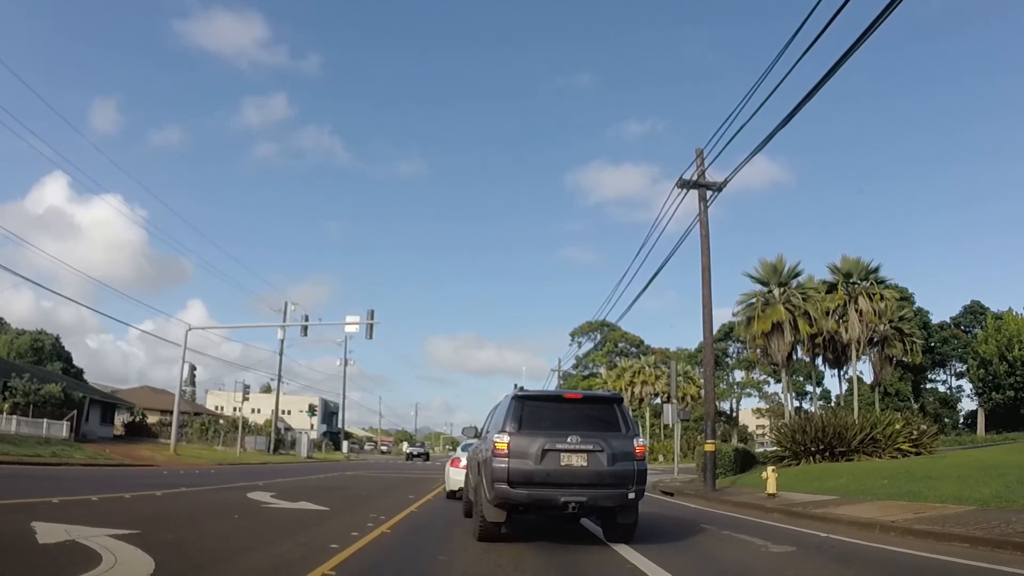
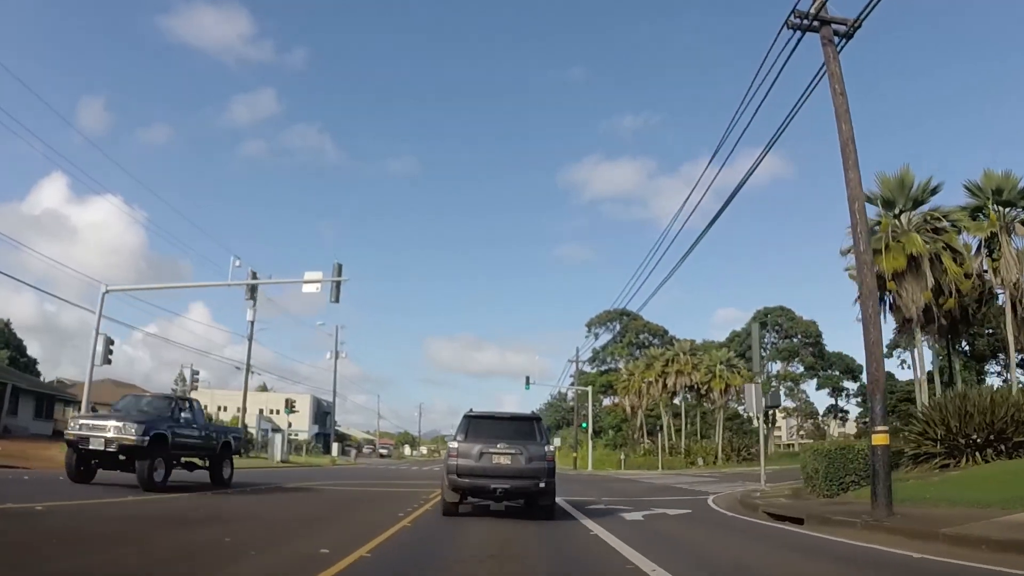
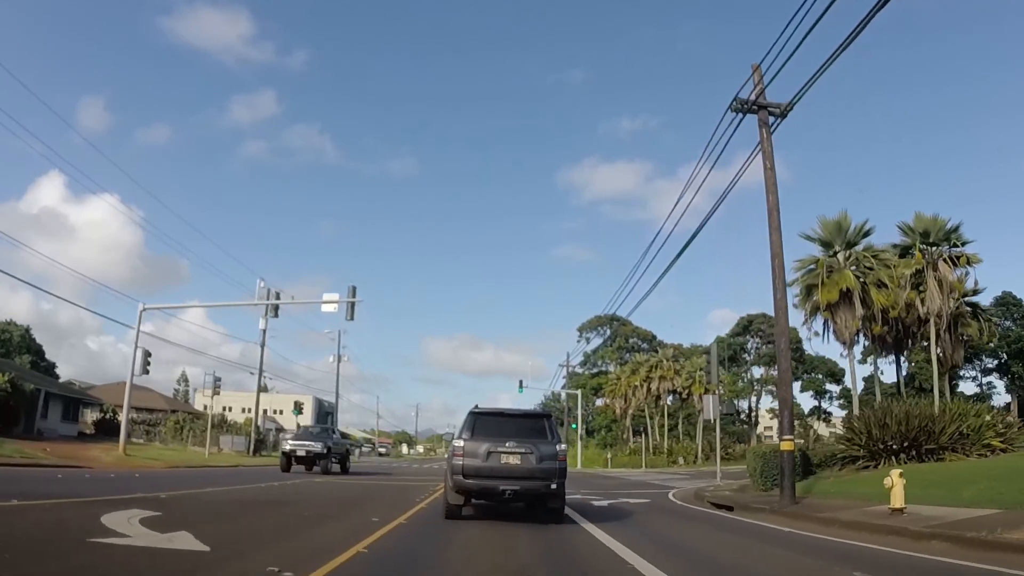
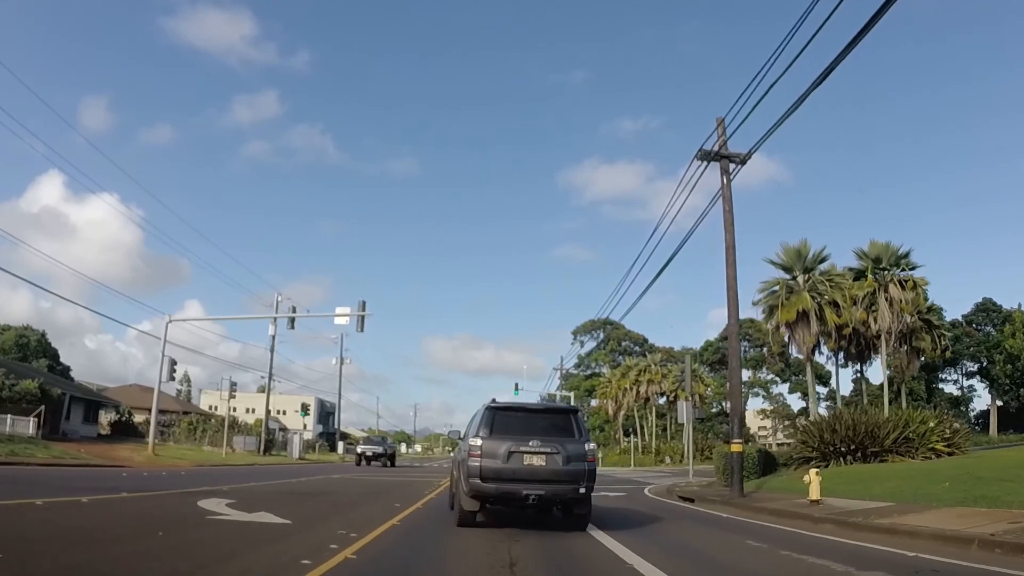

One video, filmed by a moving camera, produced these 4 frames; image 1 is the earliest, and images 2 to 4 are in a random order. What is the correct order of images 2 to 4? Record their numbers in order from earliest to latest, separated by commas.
4, 3, 2
